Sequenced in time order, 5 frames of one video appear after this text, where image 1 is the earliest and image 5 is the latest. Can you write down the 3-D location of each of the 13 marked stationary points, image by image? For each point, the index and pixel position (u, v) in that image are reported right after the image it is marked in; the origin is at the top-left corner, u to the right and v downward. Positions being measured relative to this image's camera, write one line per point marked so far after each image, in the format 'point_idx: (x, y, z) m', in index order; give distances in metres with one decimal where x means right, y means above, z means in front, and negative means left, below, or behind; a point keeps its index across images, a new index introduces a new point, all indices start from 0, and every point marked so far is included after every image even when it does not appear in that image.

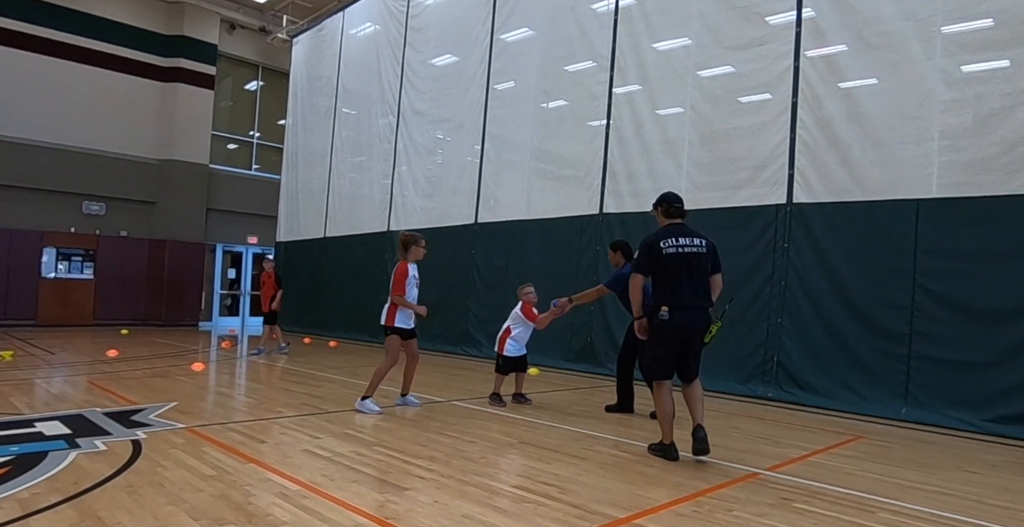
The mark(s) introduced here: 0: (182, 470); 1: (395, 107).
0: (-1.4, -0.9, +2.7) m
1: (-2.2, +2.7, +11.2) m
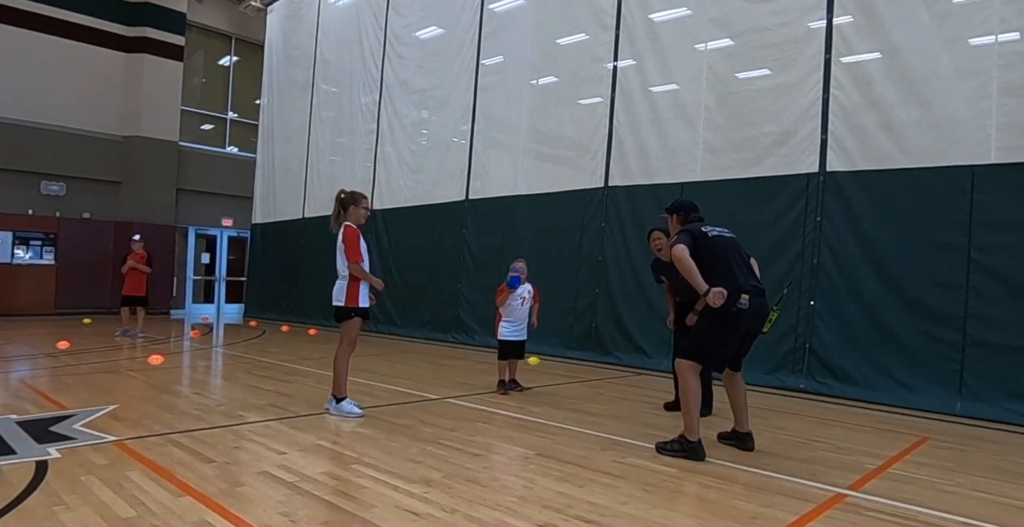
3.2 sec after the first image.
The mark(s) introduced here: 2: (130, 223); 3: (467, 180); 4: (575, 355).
0: (-1.3, -0.8, +2.0) m
1: (-2.3, +3.0, +10.4) m
2: (-8.0, +0.8, +13.1) m
3: (-0.7, +1.2, +8.7) m
4: (+0.7, -1.0, +7.1) m
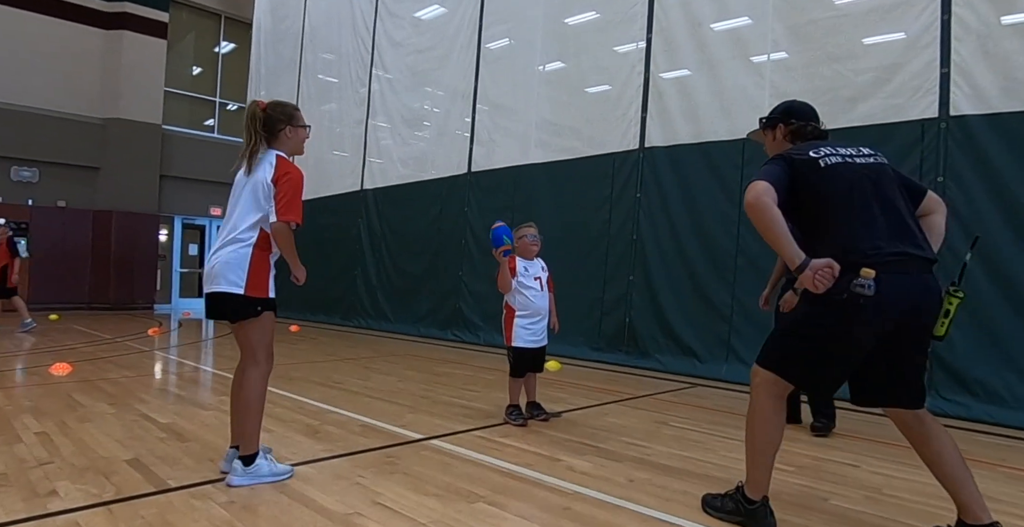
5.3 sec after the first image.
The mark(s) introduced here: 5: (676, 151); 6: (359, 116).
0: (-1.3, -0.7, +0.7) m
1: (-2.1, +3.2, +9.1) m
2: (-7.7, +1.0, +12.0) m
3: (-0.5, +1.4, +7.4) m
4: (+0.8, -0.9, +5.7) m
5: (+1.4, +1.0, +5.5) m
6: (-2.2, +2.2, +9.2) m
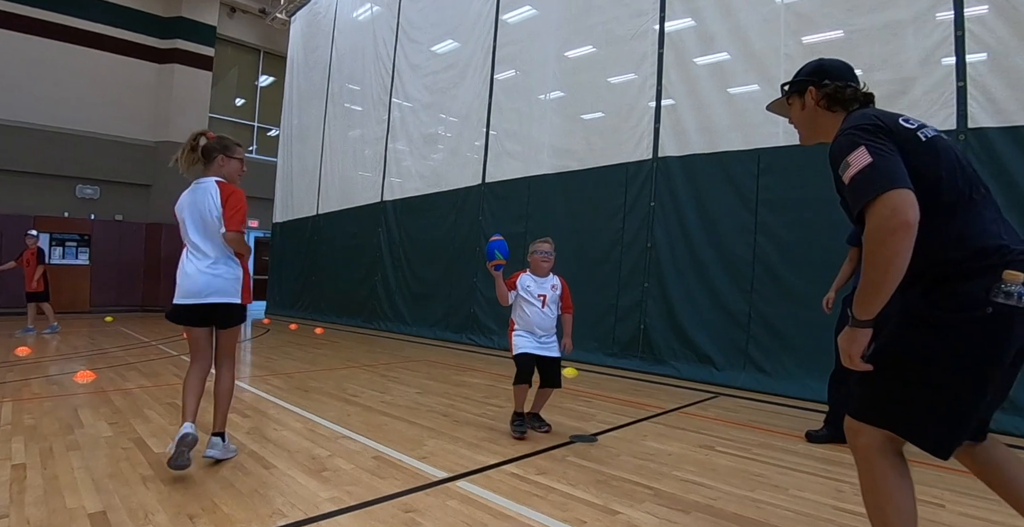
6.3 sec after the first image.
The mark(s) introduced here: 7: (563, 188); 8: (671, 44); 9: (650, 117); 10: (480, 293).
0: (-1.4, -0.5, +0.9) m
1: (-1.7, +3.0, +9.5) m
2: (-7.2, +0.7, +12.5) m
3: (-0.2, +1.2, +7.6) m
4: (+1.0, -1.0, +5.8) m
5: (+1.6, +0.9, +5.6) m
6: (-1.9, +1.9, +9.5) m
7: (+0.6, +0.8, +6.6) m
8: (+1.5, +2.0, +5.9) m
9: (+1.4, +1.4, +6.0) m
10: (-0.3, -0.4, +7.4) m
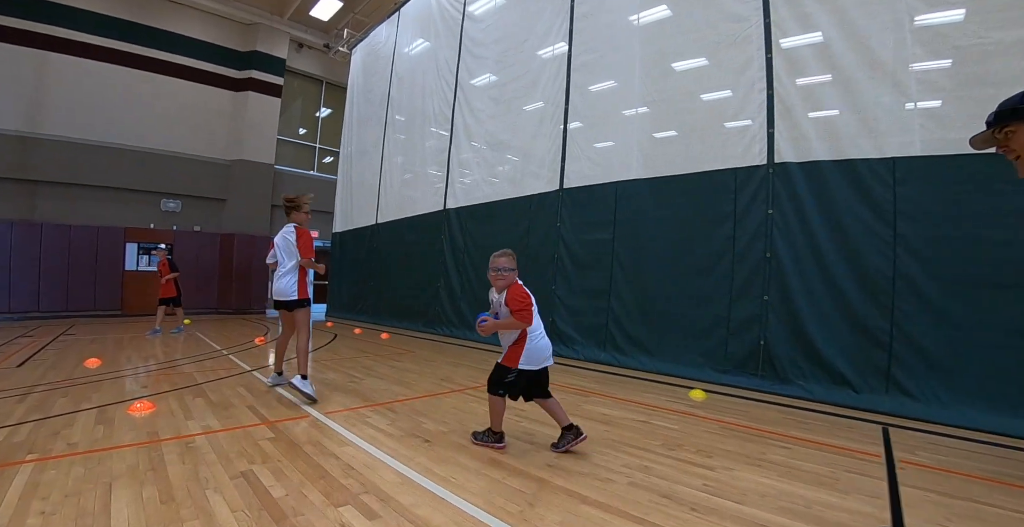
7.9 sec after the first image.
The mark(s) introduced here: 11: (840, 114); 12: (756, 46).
0: (-0.7, -0.7, +0.6) m
1: (-0.7, +2.8, +9.1) m
2: (-6.1, +0.5, +12.4) m
3: (+0.7, +1.1, +7.2) m
4: (+1.9, -1.0, +5.4) m
5: (+2.5, +0.8, +5.2) m
6: (-0.9, +1.8, +9.2) m
7: (+1.5, +0.7, +6.2) m
8: (+2.4, +1.9, +5.4) m
9: (+2.2, +1.3, +5.5) m
10: (+0.7, -0.5, +7.1) m
11: (+2.6, +1.4, +5.1) m
12: (+2.3, +2.2, +5.6) m
